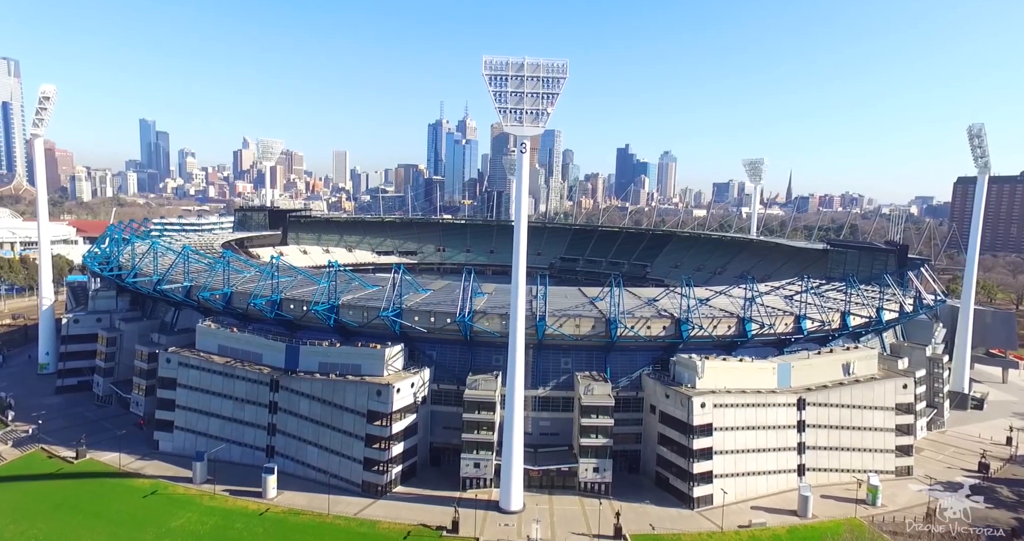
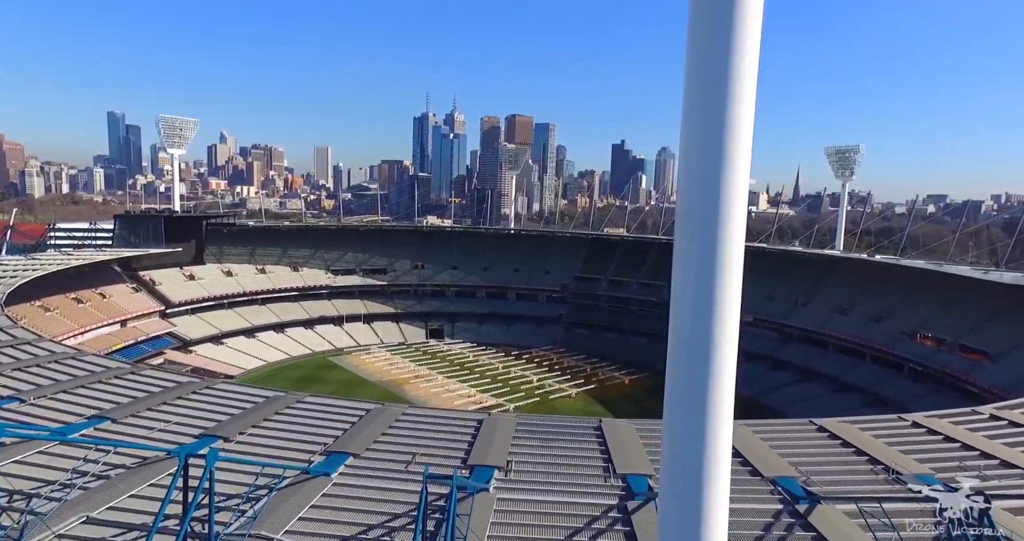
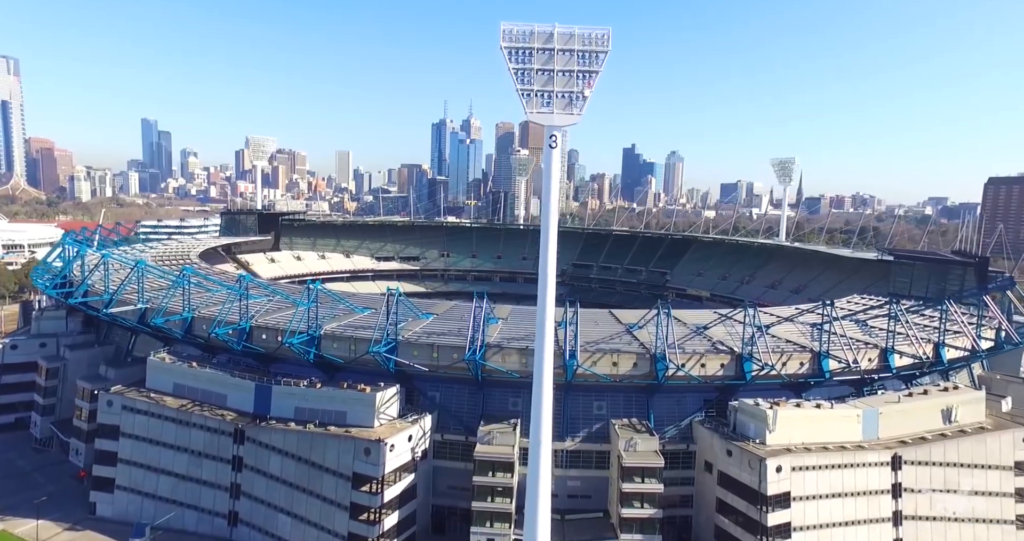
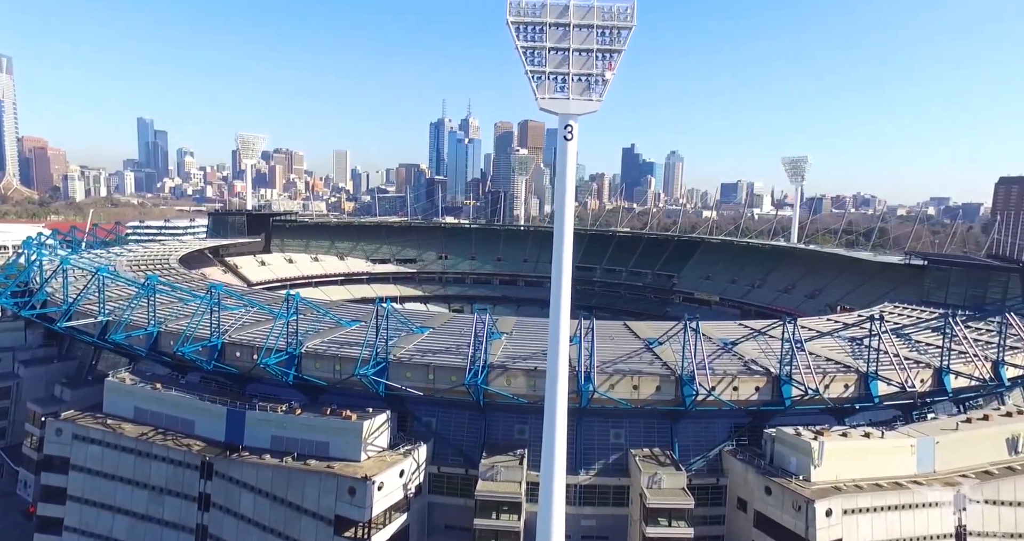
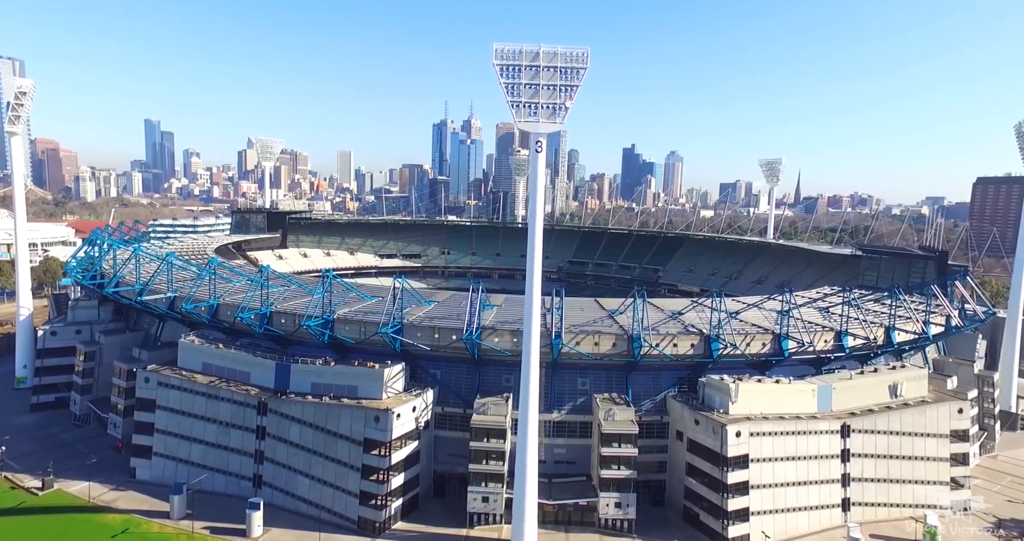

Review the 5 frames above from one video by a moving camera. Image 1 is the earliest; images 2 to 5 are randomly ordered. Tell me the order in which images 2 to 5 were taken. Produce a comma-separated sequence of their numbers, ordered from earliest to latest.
5, 3, 4, 2
